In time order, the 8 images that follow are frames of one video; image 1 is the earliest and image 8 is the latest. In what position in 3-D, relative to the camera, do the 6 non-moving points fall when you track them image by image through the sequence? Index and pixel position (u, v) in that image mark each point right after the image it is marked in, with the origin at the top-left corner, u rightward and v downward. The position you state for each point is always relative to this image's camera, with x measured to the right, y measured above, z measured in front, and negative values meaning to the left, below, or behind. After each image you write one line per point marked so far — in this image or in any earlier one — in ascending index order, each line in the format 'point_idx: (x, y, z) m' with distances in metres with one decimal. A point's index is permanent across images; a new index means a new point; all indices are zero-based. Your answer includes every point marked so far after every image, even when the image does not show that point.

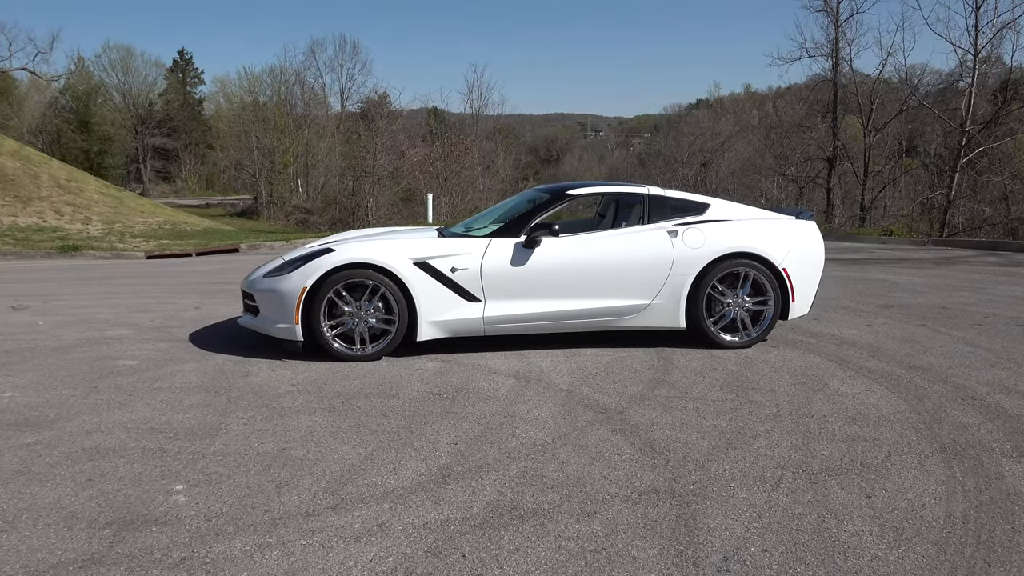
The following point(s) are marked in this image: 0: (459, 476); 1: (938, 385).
0: (-0.2, -0.8, +3.7) m
1: (+2.6, -0.6, +5.3) m
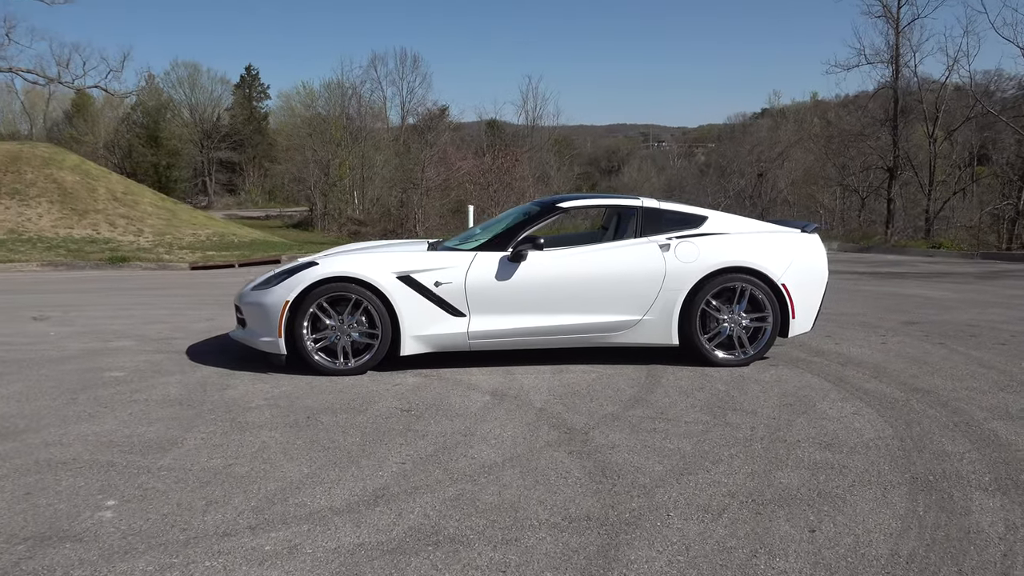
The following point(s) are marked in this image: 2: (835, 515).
0: (-0.5, -0.9, +3.6) m
1: (+2.5, -0.7, +4.9) m
2: (+1.3, -0.9, +3.4) m
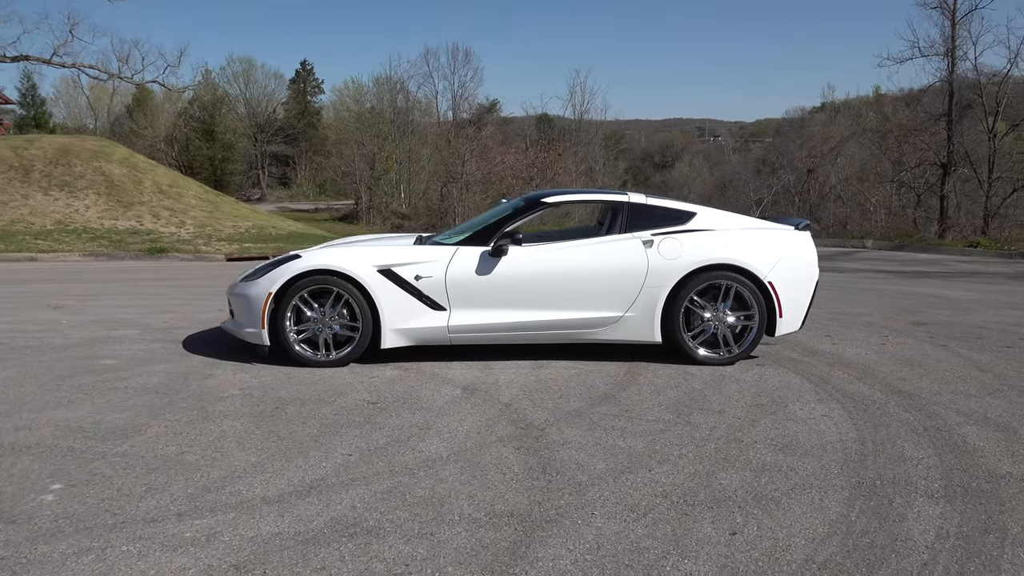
0: (-0.8, -0.9, +3.7) m
1: (+2.2, -0.7, +4.8) m
2: (+1.0, -0.9, +3.3) m
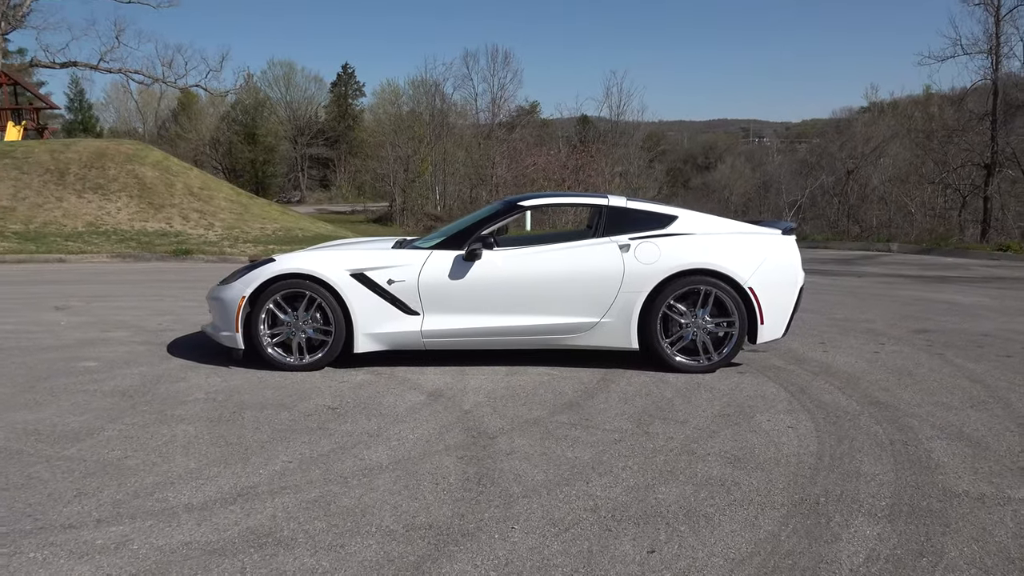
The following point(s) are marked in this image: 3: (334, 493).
0: (-1.1, -0.9, +3.6) m
1: (+2.0, -0.8, +4.6) m
2: (+0.7, -0.9, +3.2) m
3: (-0.8, -0.9, +3.7) m
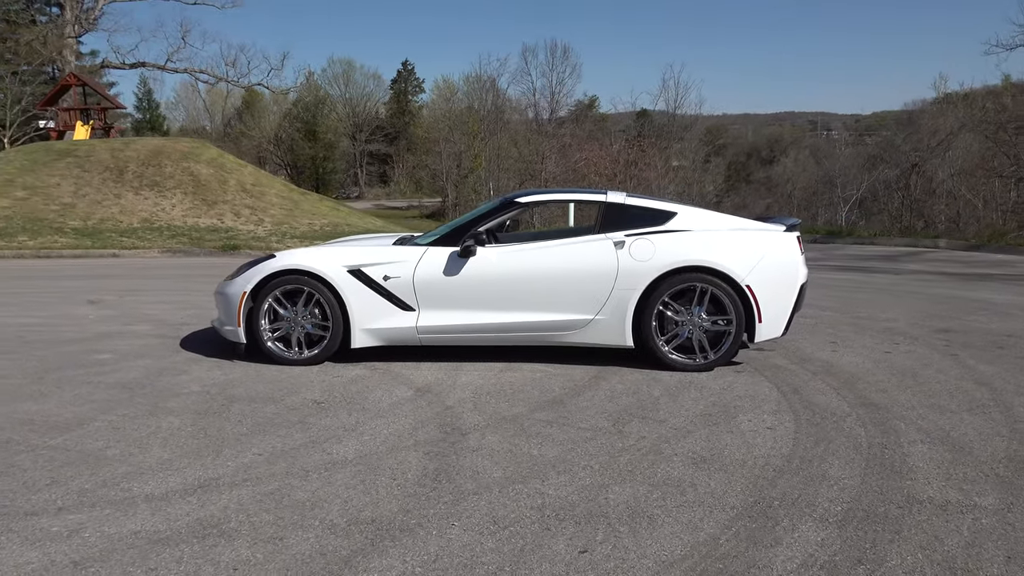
0: (-1.3, -0.9, +3.7) m
1: (+1.9, -0.7, +4.5) m
2: (+0.4, -0.9, +3.1) m
3: (-1.0, -0.9, +3.7) m
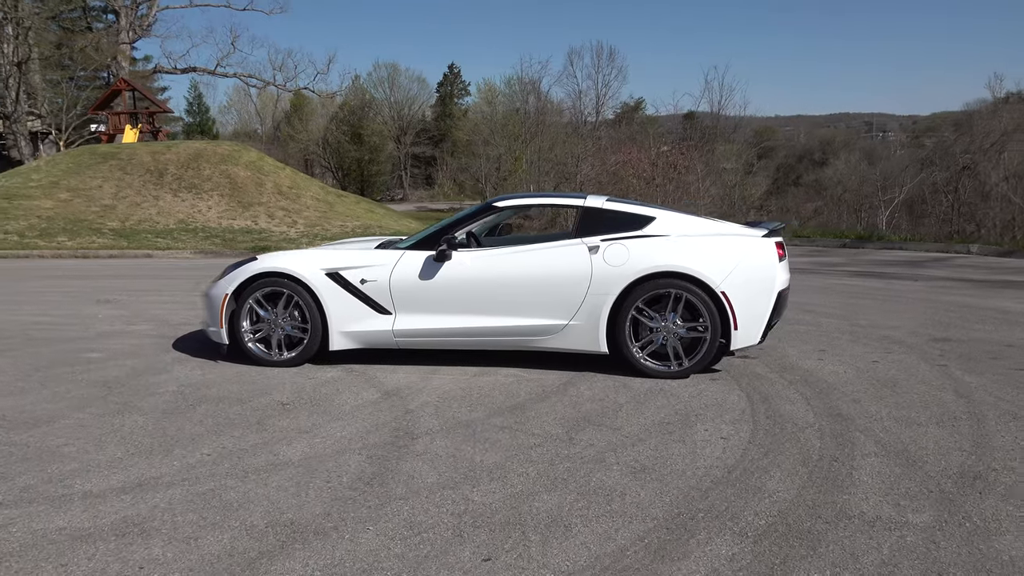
0: (-1.6, -0.9, +3.8) m
1: (+1.6, -0.8, +4.4) m
2: (+0.1, -1.0, +3.1) m
3: (-1.3, -0.9, +3.8) m
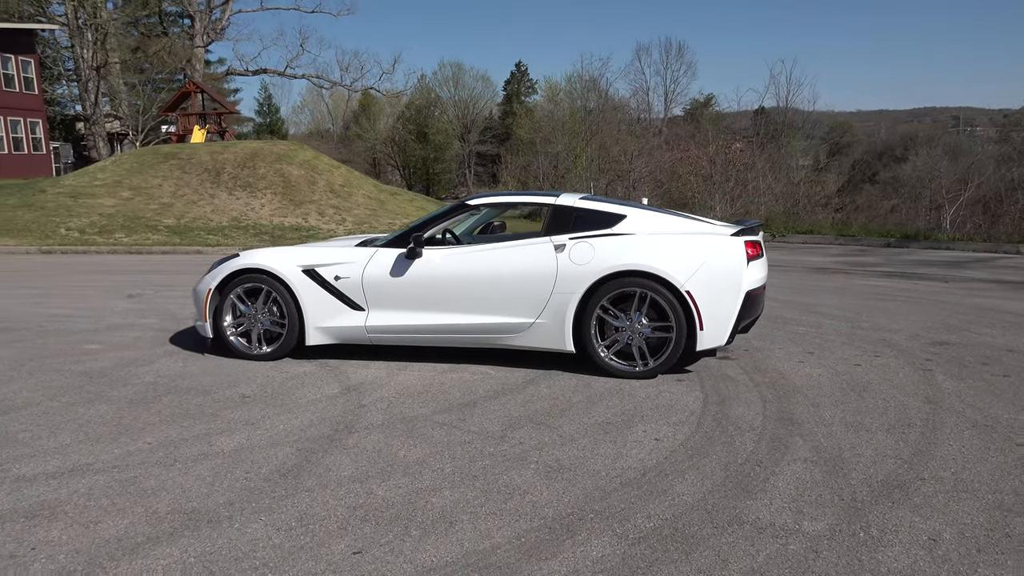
0: (-2.0, -0.9, +3.9) m
1: (+1.2, -0.8, +4.3) m
2: (-0.4, -0.9, +3.2) m
3: (-1.7, -0.9, +3.9) m
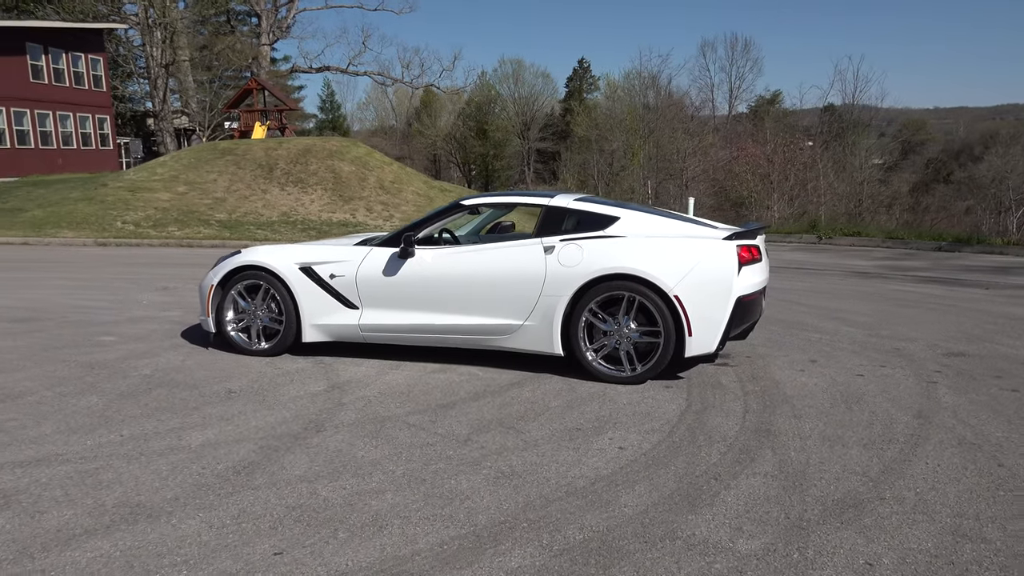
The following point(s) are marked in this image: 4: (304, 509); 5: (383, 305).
0: (-2.2, -0.8, +4.1) m
1: (+1.0, -0.8, +4.1) m
2: (-0.7, -1.0, +3.2) m
3: (-1.9, -0.8, +4.0) m
4: (-0.8, -0.9, +3.5) m
5: (-0.9, -0.1, +6.1) m
